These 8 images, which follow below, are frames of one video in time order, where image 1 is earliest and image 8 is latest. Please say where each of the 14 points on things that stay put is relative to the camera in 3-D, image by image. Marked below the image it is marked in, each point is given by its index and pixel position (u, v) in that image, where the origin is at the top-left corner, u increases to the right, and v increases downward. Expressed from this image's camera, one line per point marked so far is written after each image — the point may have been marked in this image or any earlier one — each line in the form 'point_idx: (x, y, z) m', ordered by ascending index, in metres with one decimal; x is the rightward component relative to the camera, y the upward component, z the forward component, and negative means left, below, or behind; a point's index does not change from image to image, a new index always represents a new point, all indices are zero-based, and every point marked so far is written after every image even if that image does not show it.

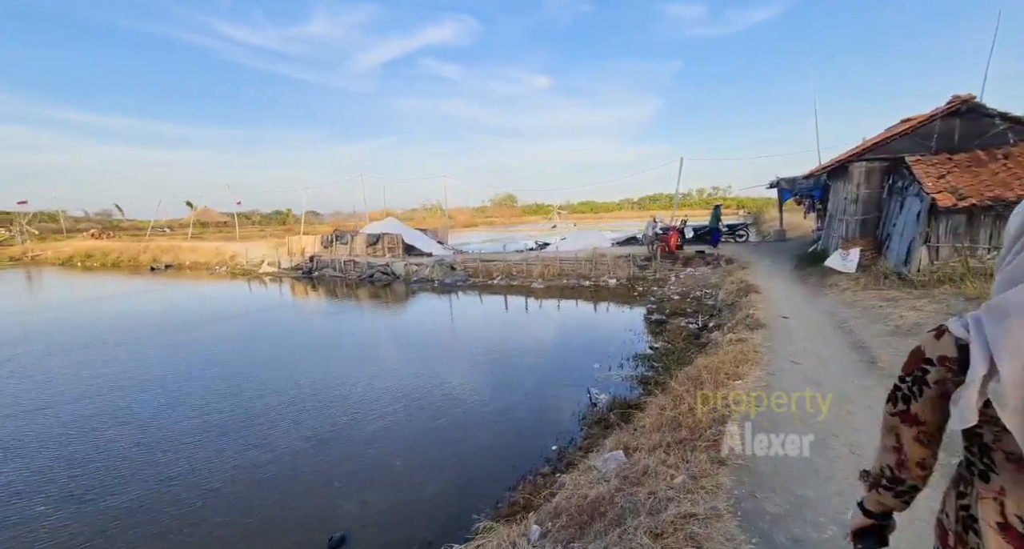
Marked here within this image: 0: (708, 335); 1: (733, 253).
0: (+4.3, -1.4, +10.0) m
1: (+9.6, +0.9, +20.0) m
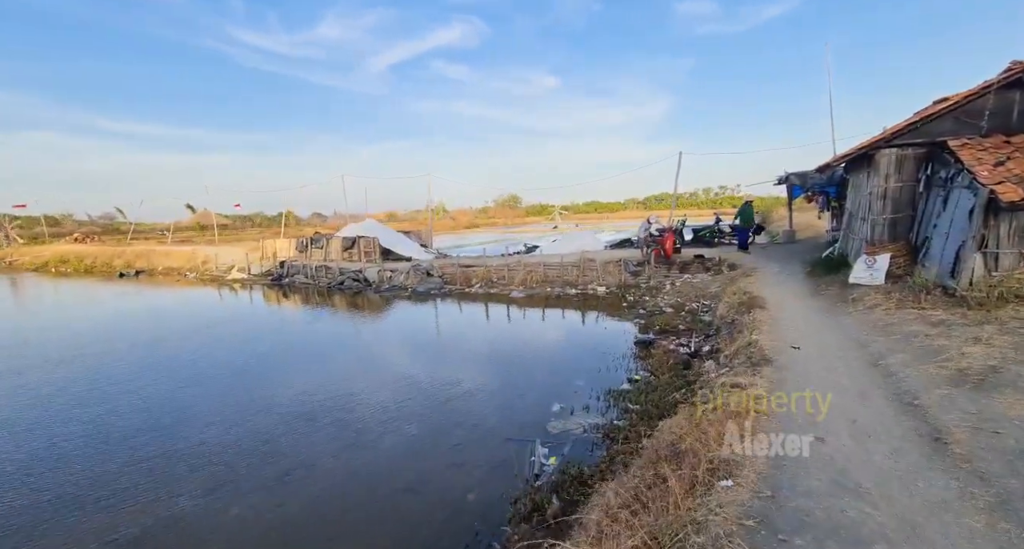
0: (+3.3, -1.6, +7.8) m
1: (+8.7, +0.6, +17.8) m
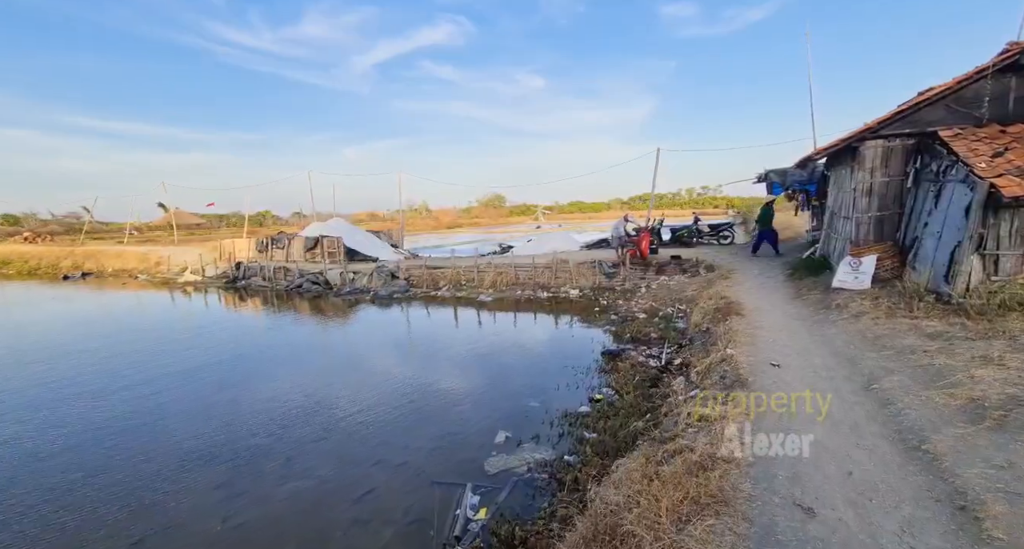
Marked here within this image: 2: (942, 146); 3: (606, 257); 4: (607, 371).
0: (+2.4, -1.7, +6.9) m
1: (+7.5, +0.5, +17.0) m
2: (+7.7, +2.3, +8.2) m
3: (+4.0, +0.8, +19.6) m
4: (+1.8, -1.9, +8.8) m
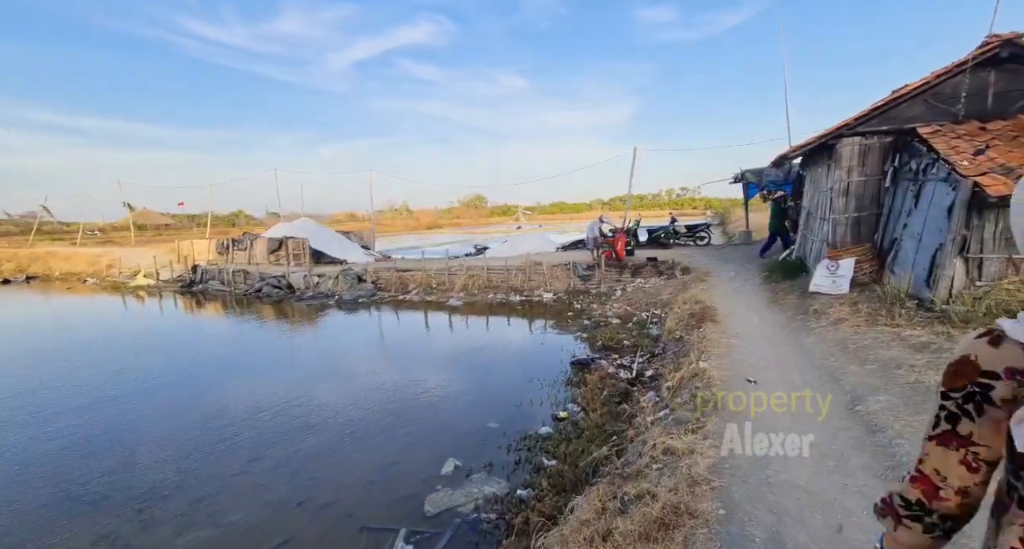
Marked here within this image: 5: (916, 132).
0: (+1.8, -1.8, +6.3) m
1: (+6.4, +0.5, +16.6) m
2: (+7.0, +2.3, +7.8) m
3: (+2.9, +0.7, +19.1) m
4: (+1.1, -2.0, +8.2) m
5: (+7.1, +2.5, +8.0) m
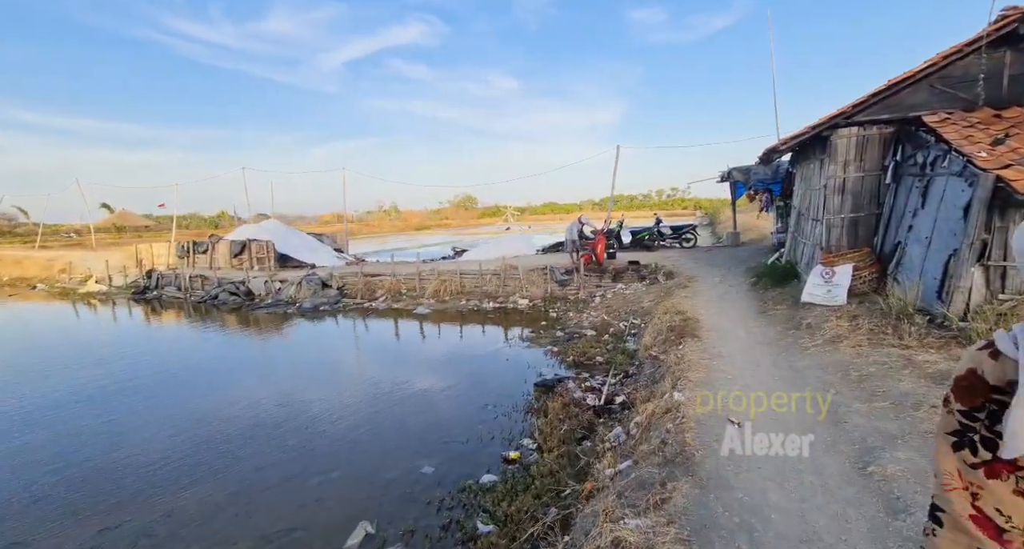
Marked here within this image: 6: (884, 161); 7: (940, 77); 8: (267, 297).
0: (+1.0, -2.0, +5.2) m
1: (+5.5, +0.3, +15.6) m
2: (+6.2, +2.1, +6.9) m
3: (+1.9, +0.5, +18.0) m
4: (+0.3, -2.1, +7.1) m
5: (+6.3, +2.4, +7.0) m
6: (+6.3, +1.9, +7.8) m
7: (+6.7, +3.1, +7.2) m
8: (-9.8, -0.9, +18.3) m
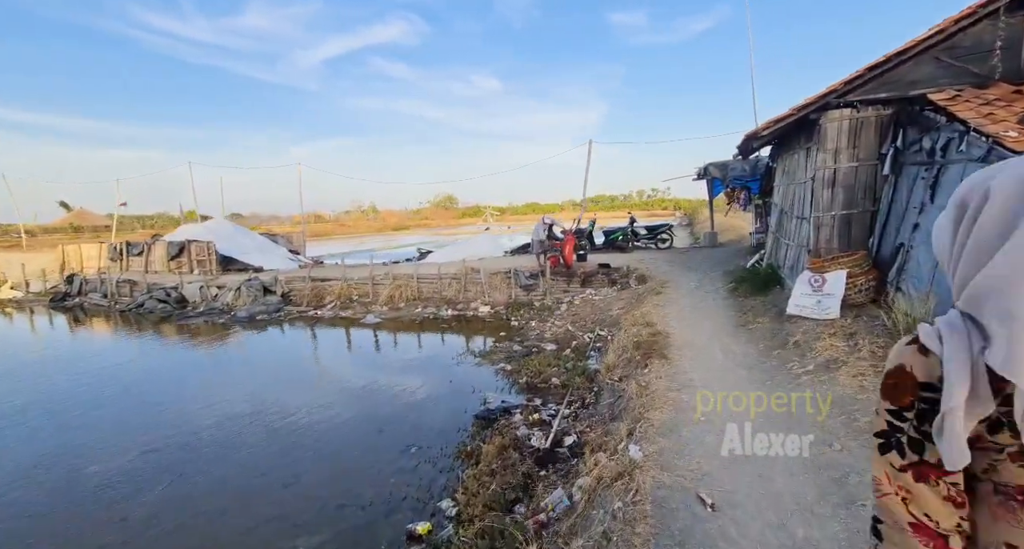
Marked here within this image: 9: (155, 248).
0: (+0.2, -2.1, +3.8) m
1: (+4.2, +0.2, +14.4) m
2: (+5.3, +2.0, +5.7) m
3: (+0.6, +0.4, +16.7) m
4: (-0.6, -2.3, +5.7) m
5: (+5.3, +2.2, +5.9) m
6: (+5.4, +1.8, +6.6) m
7: (+5.8, +3.0, +6.1) m
8: (-11.2, -1.1, +16.6) m
9: (-15.3, +1.2, +19.6) m
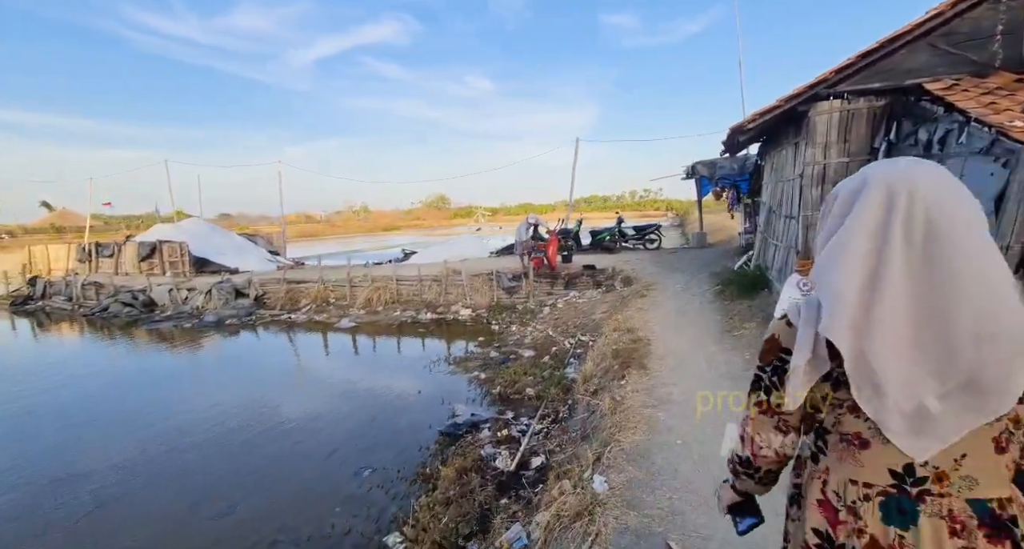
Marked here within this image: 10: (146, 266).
0: (-0.2, -2.1, +3.3) m
1: (+3.7, +0.1, +13.9) m
2: (+4.9, +2.0, +5.3) m
3: (0.0, +0.3, +16.2) m
4: (-1.0, -2.3, +5.2) m
5: (+4.9, +2.2, +5.4) m
6: (+4.9, +1.8, +6.2) m
7: (+5.3, +3.0, +5.6) m
8: (-11.7, -1.2, +15.9) m
9: (-15.9, +1.1, +18.9) m
10: (-15.0, +0.3, +18.9) m
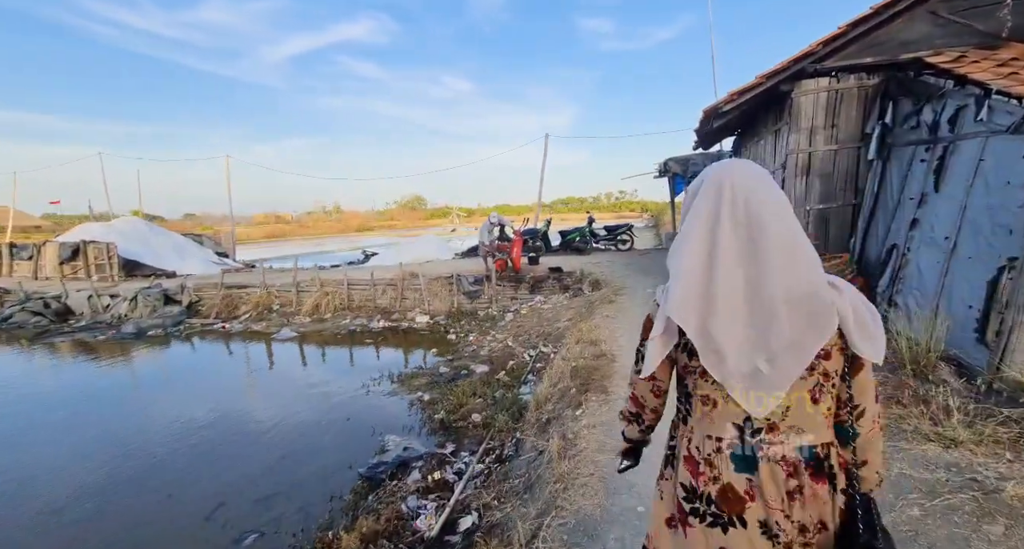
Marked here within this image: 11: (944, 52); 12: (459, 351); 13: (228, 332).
0: (-0.8, -2.2, +2.2) m
1: (+2.6, +0.1, +13.0) m
2: (+4.2, +1.9, +4.5) m
3: (-1.3, +0.2, +15.1) m
4: (-1.7, -2.4, +4.1) m
5: (+4.2, +2.2, +4.6) m
6: (+4.2, +1.7, +5.4) m
7: (+4.6, +2.9, +4.8) m
8: (-12.9, -1.3, +14.2) m
9: (-17.3, +0.9, +17.0) m
10: (-16.3, +0.1, +17.0) m
11: (+4.5, +2.3, +4.7) m
12: (-1.2, -1.7, +10.3) m
13: (-8.2, -1.7, +13.3) m
